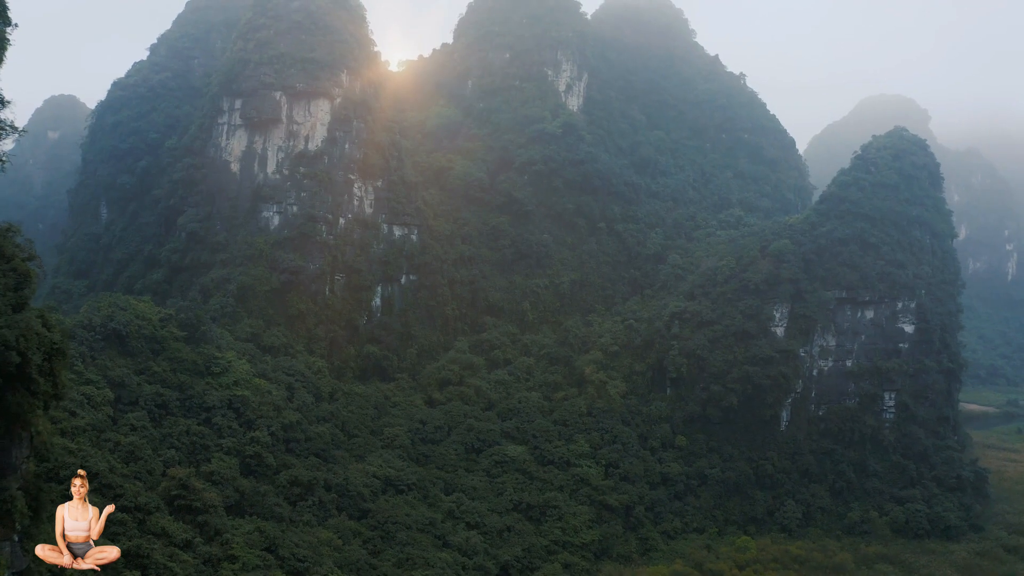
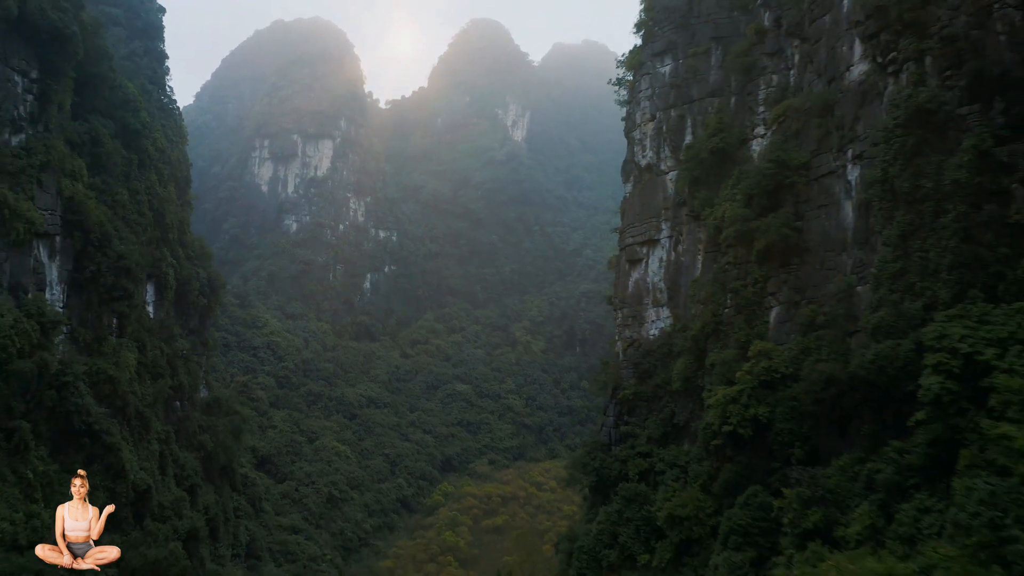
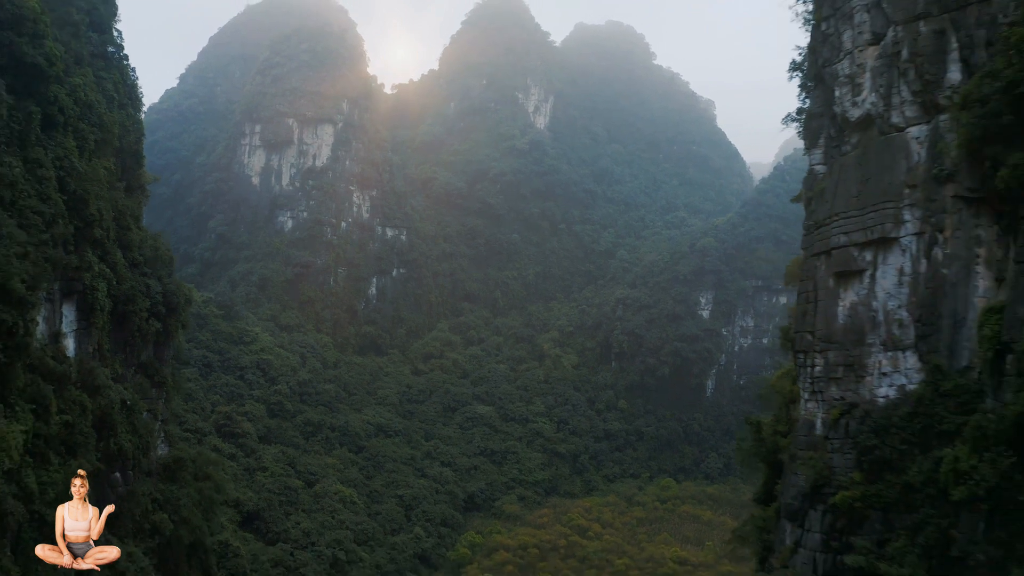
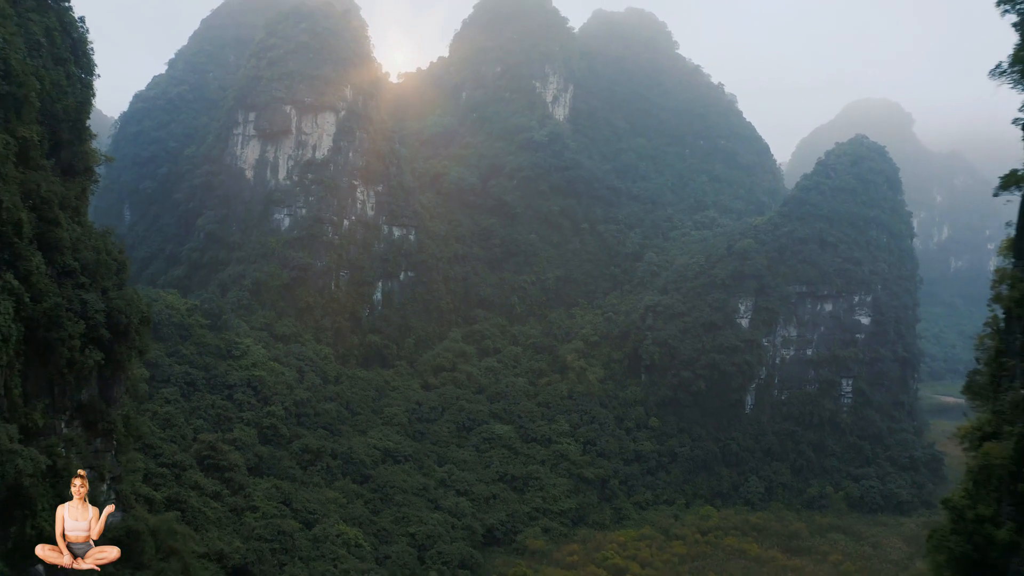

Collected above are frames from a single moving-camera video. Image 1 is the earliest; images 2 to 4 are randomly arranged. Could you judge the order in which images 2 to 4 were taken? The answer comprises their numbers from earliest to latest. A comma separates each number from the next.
4, 3, 2
